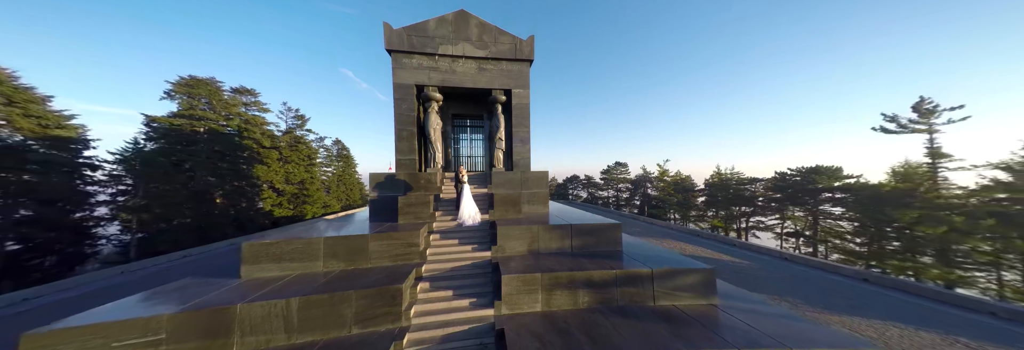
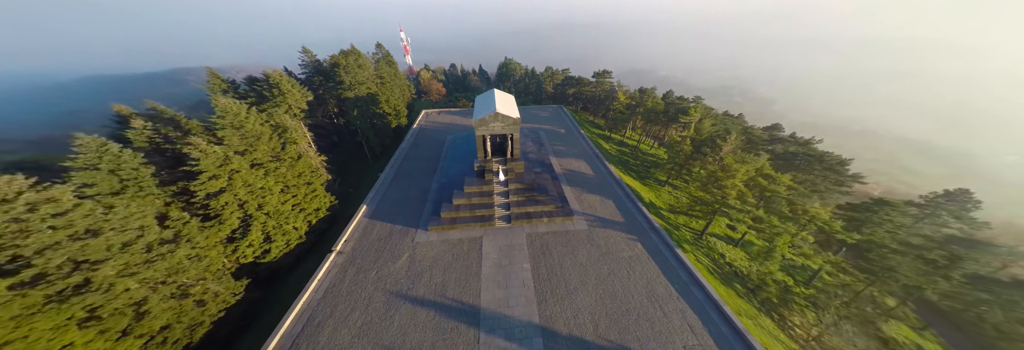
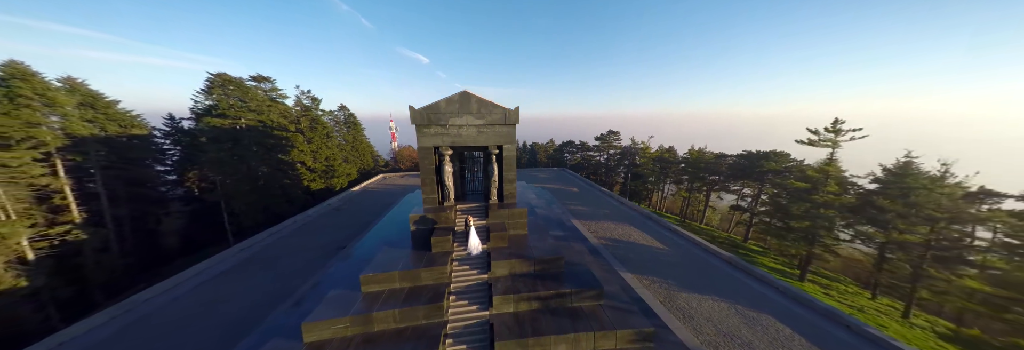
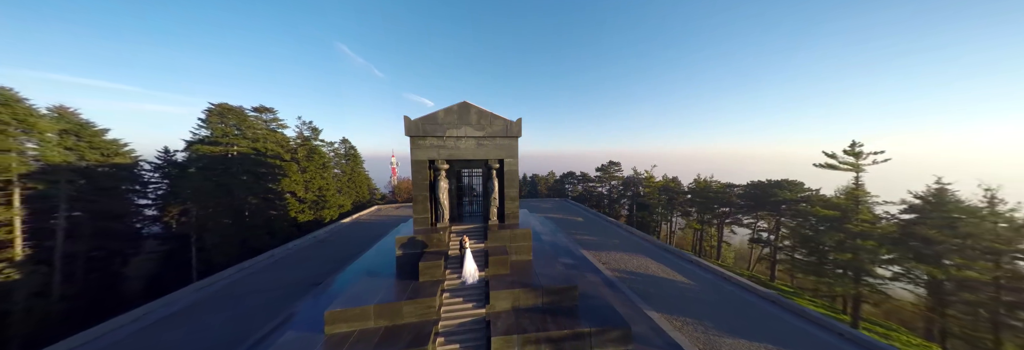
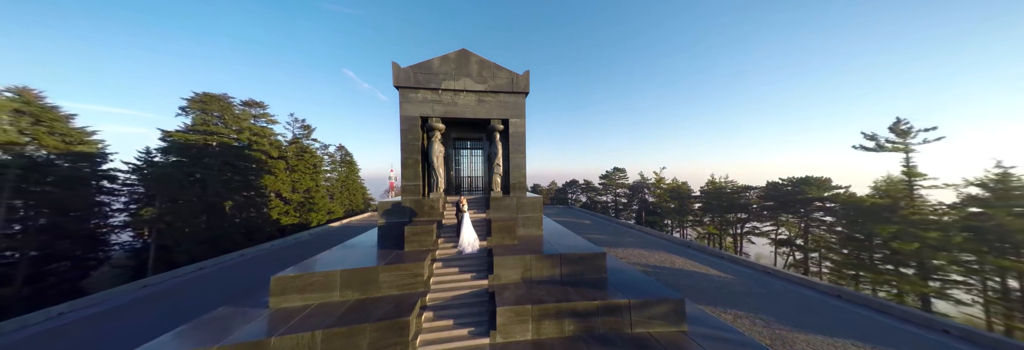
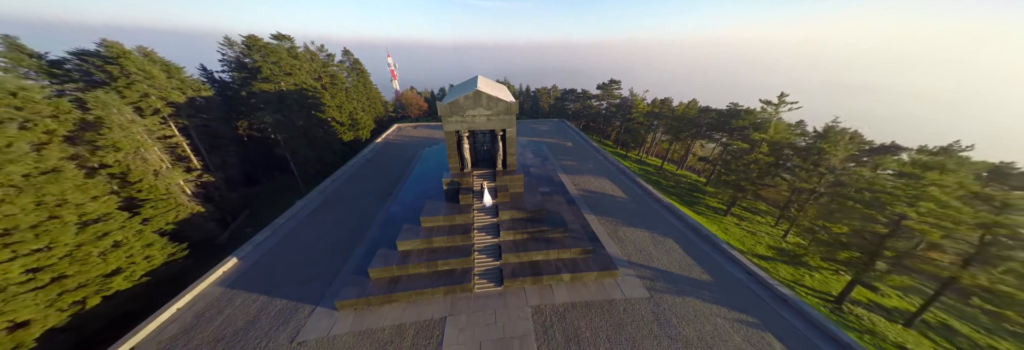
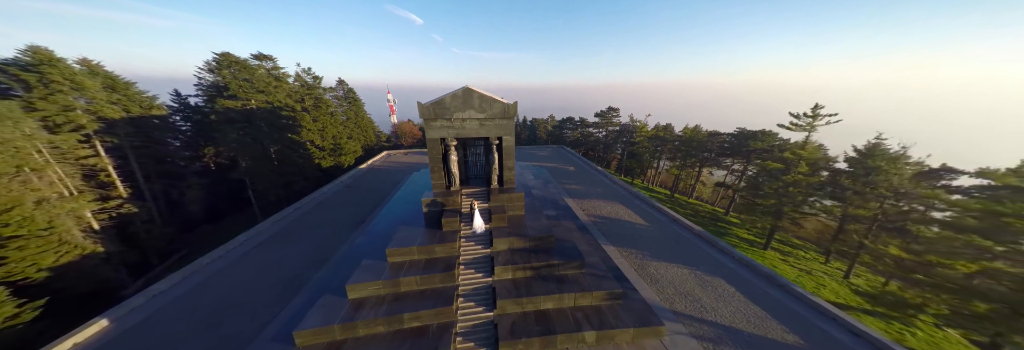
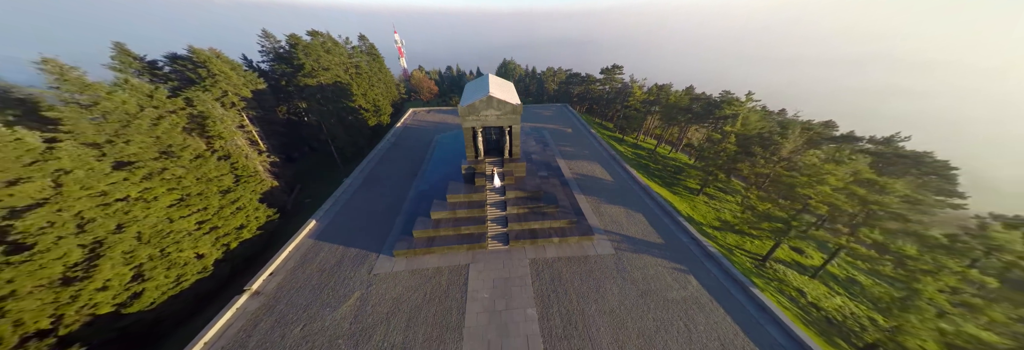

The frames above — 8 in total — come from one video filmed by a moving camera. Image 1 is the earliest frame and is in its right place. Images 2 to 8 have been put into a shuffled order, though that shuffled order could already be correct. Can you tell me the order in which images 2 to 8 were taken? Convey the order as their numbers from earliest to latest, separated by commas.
5, 4, 3, 7, 6, 8, 2
